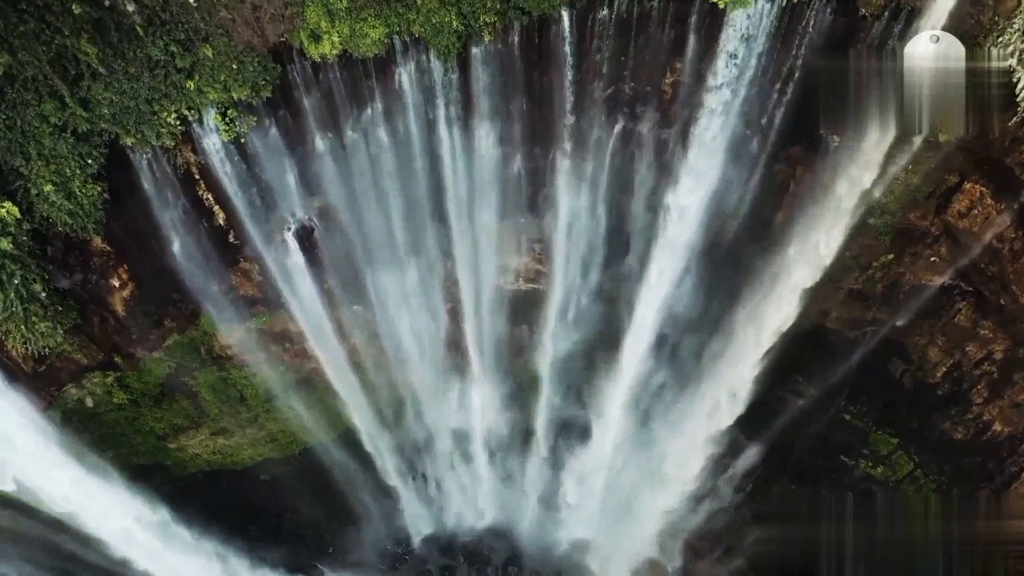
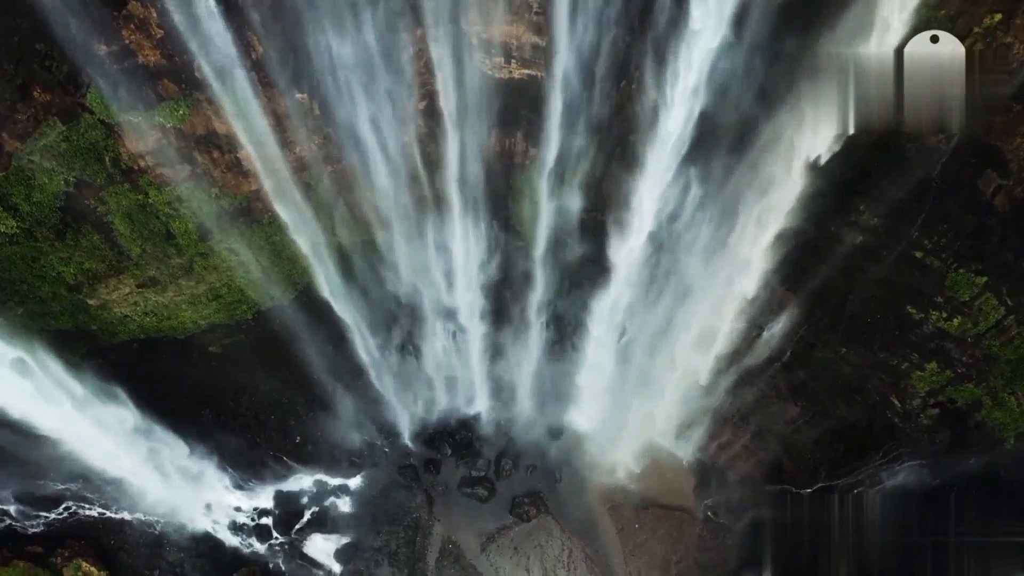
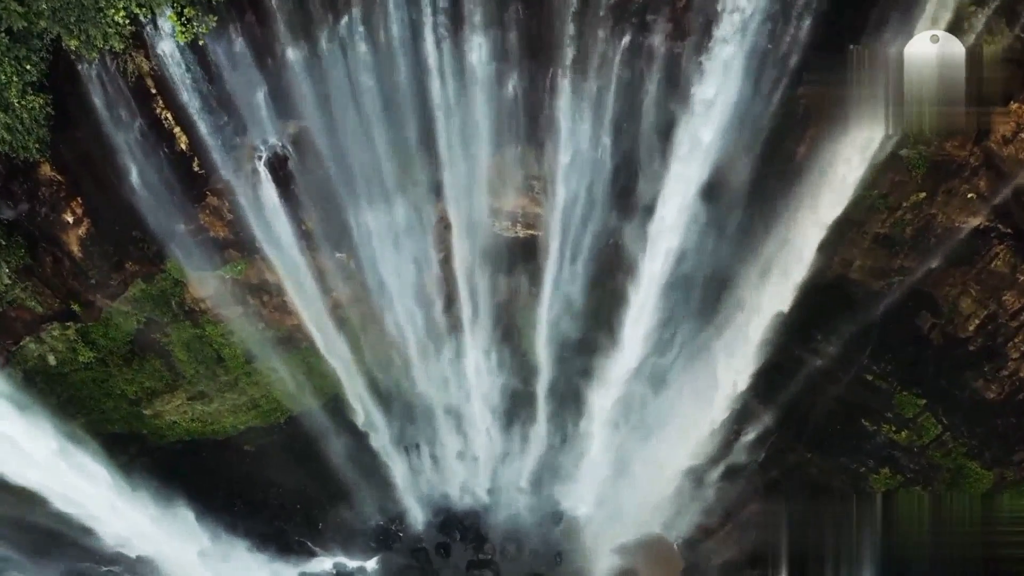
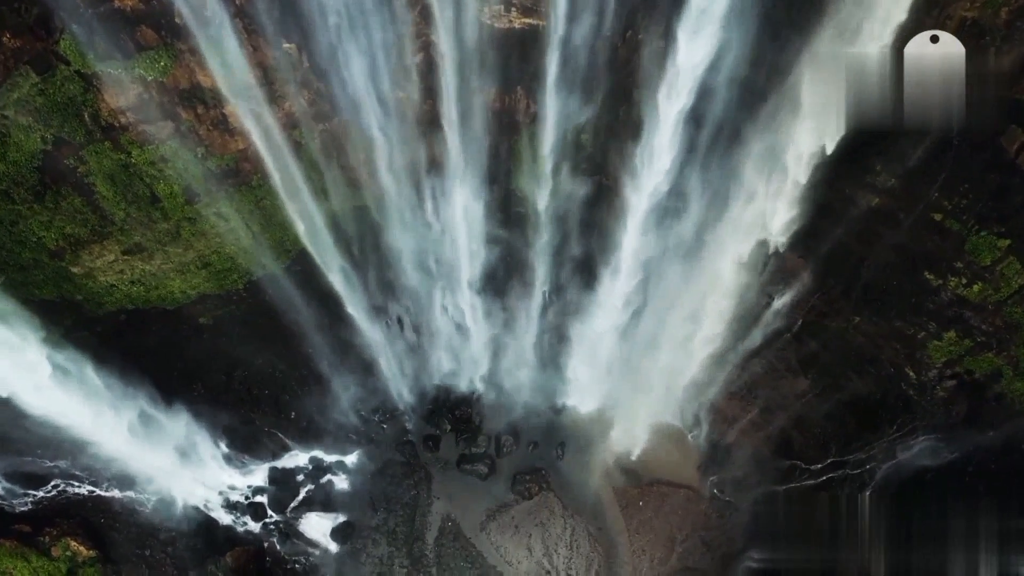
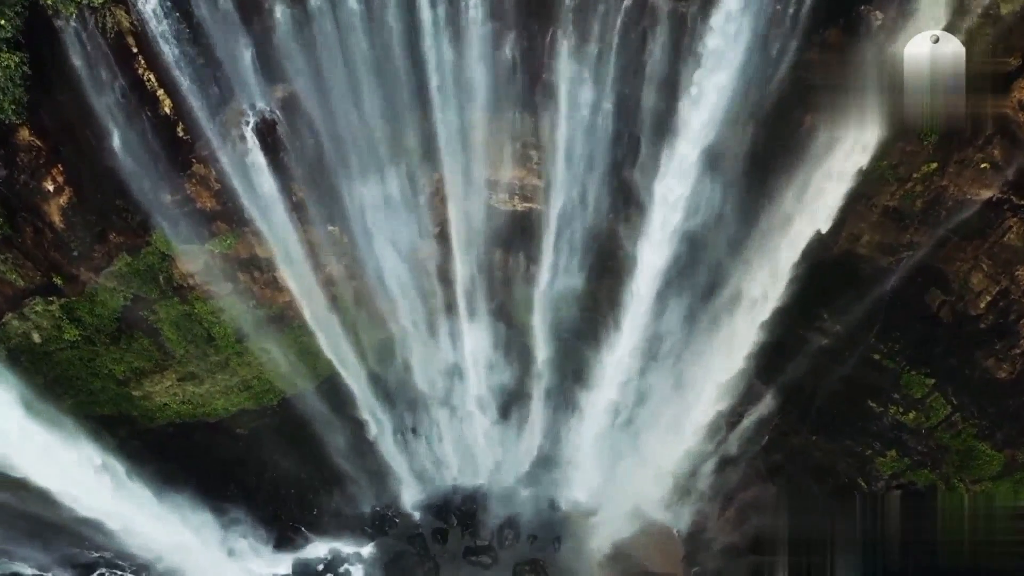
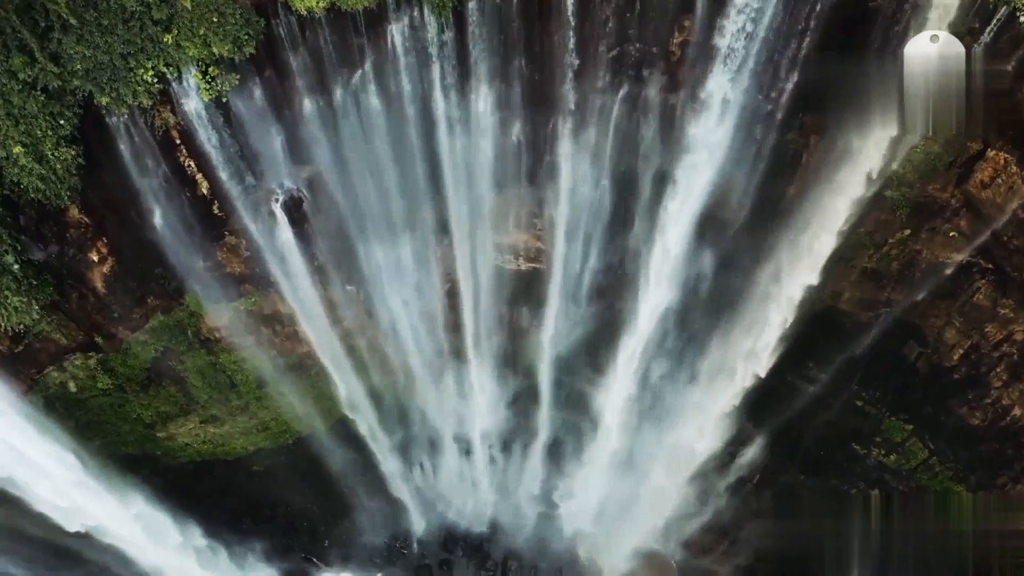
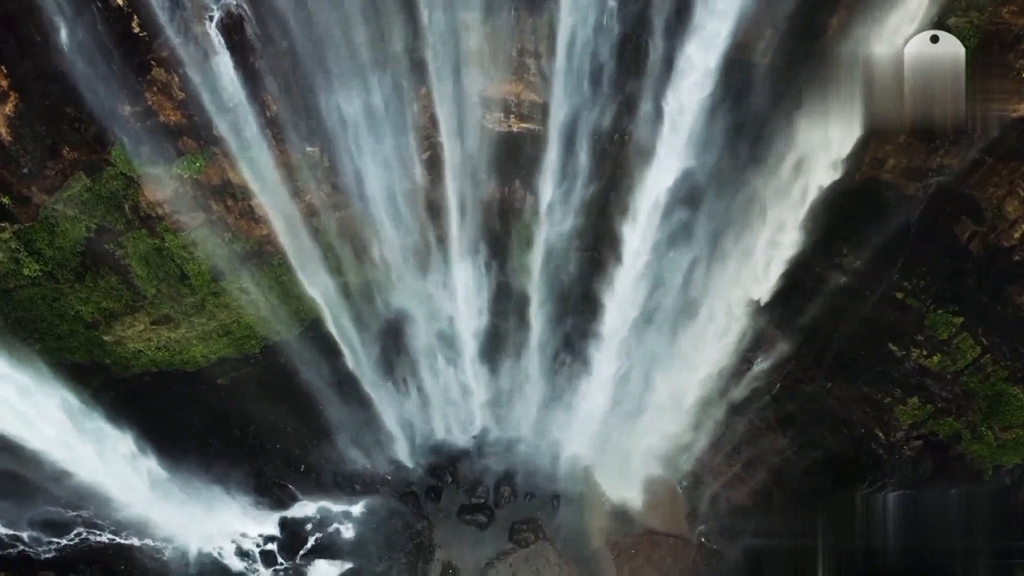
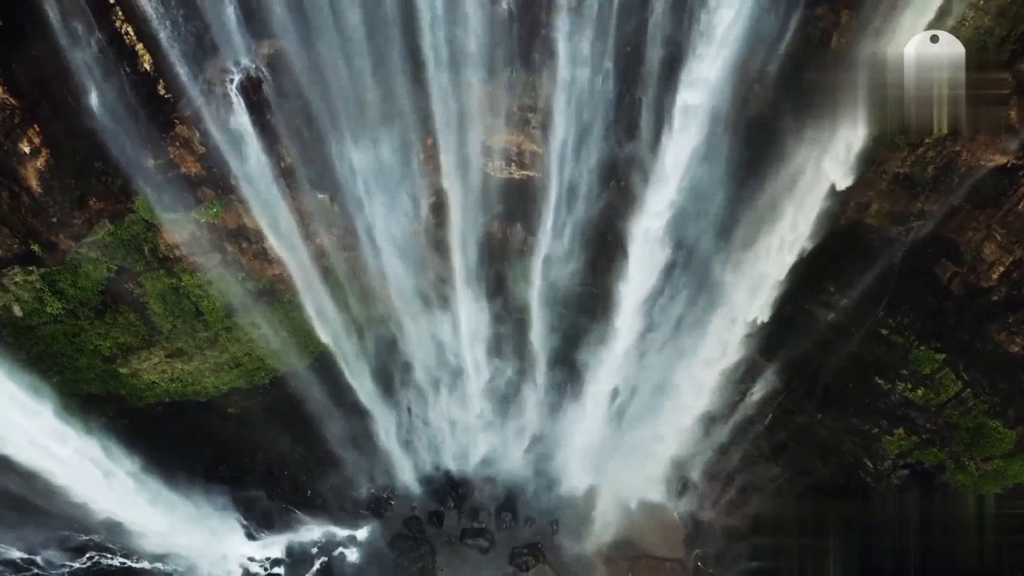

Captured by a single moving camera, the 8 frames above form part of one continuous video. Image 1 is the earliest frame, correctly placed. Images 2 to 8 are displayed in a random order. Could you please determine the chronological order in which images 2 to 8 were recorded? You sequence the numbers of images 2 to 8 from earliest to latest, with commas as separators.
6, 3, 5, 8, 7, 2, 4
